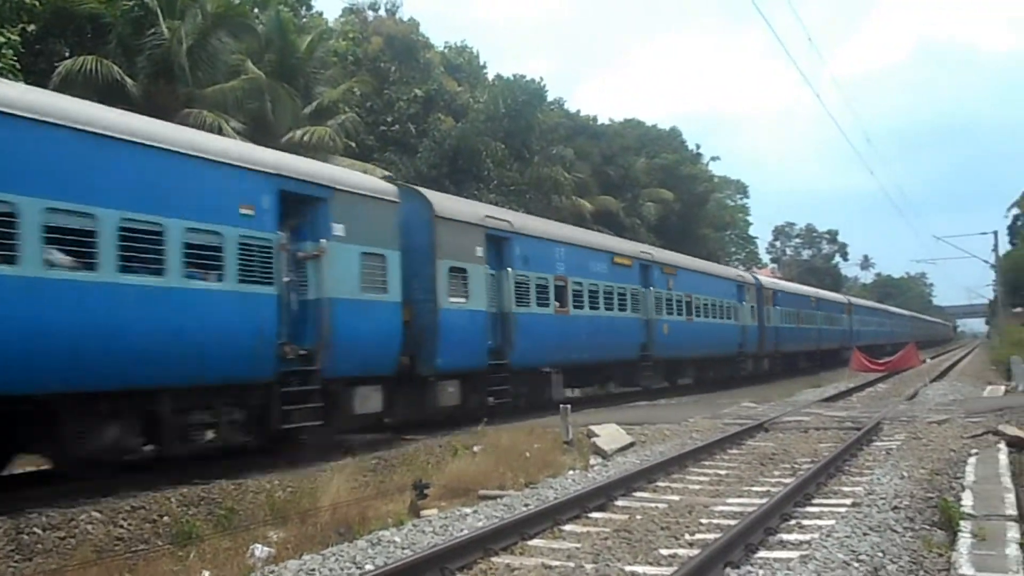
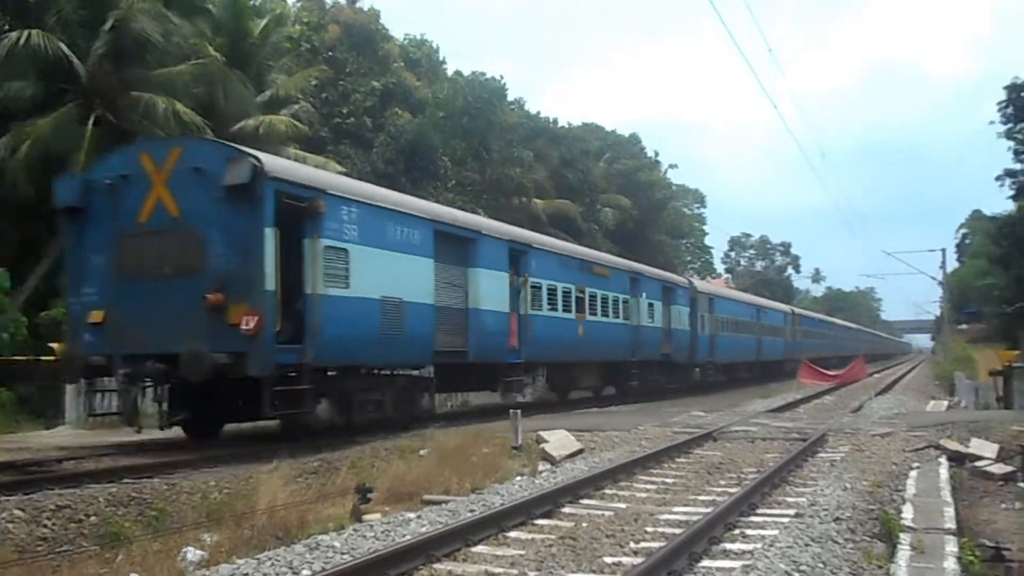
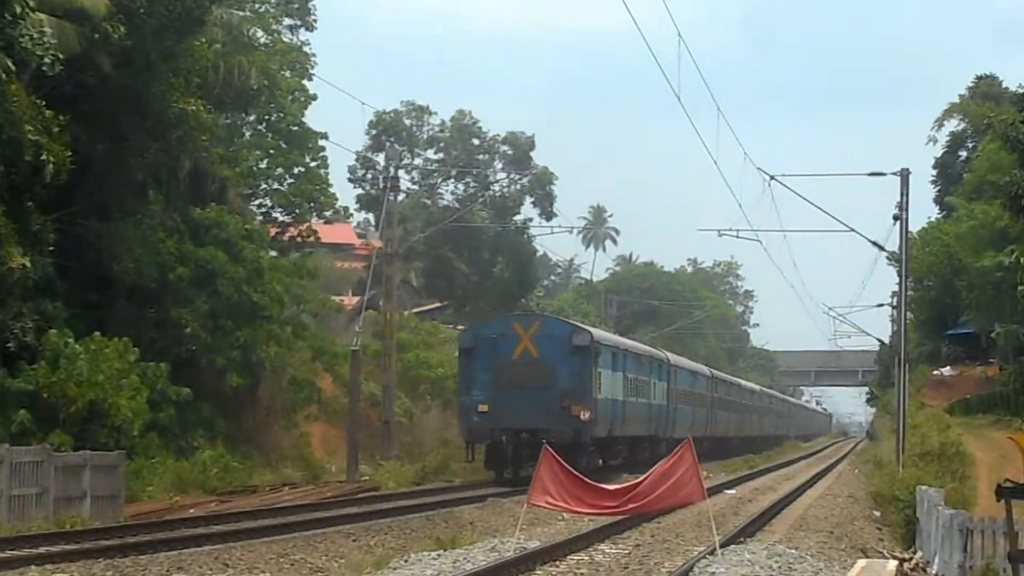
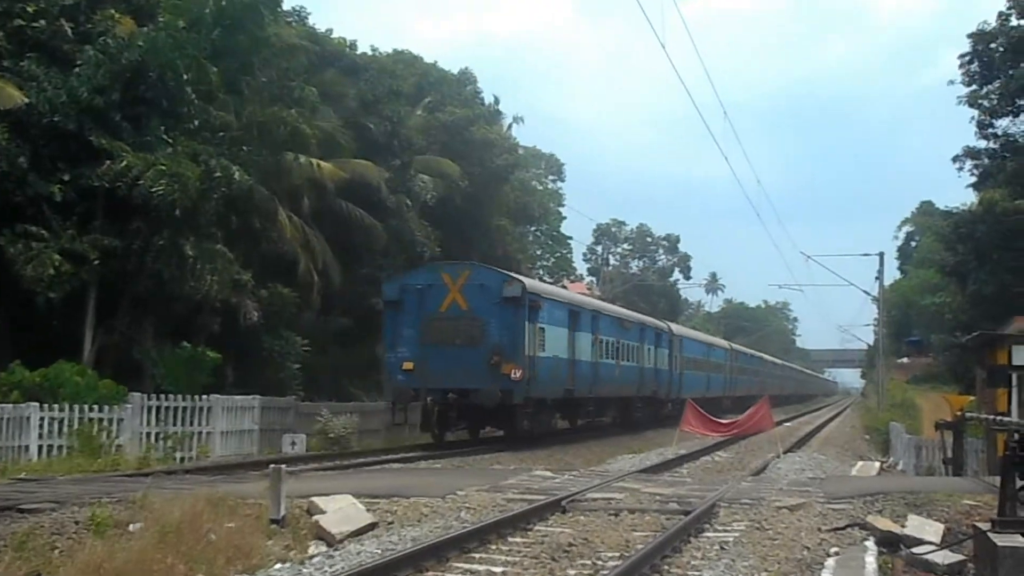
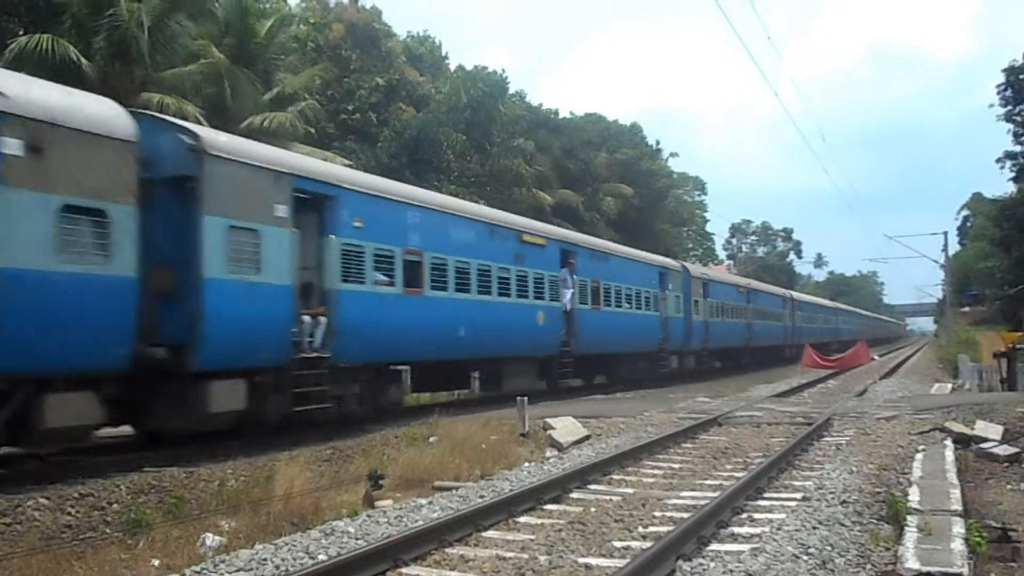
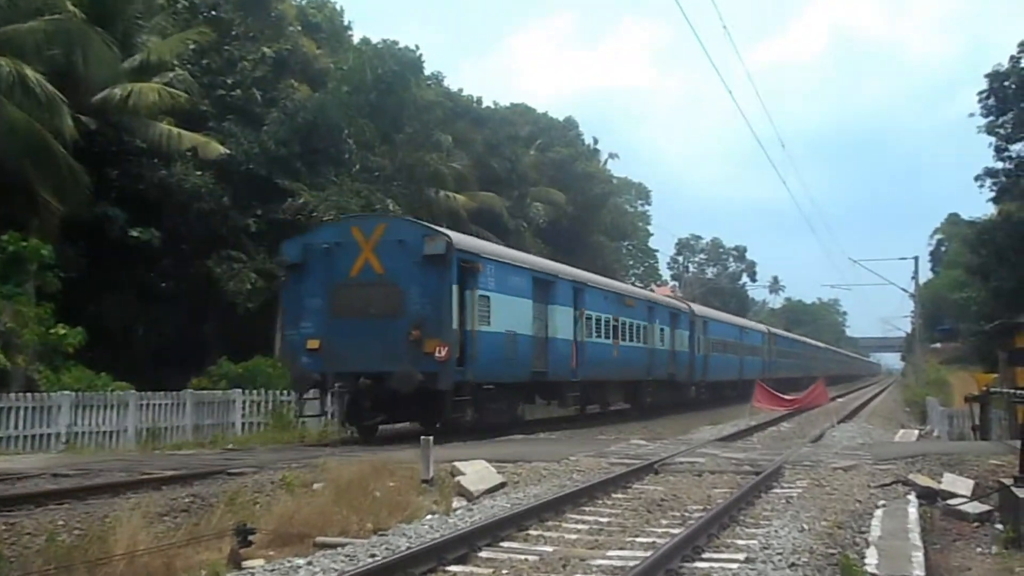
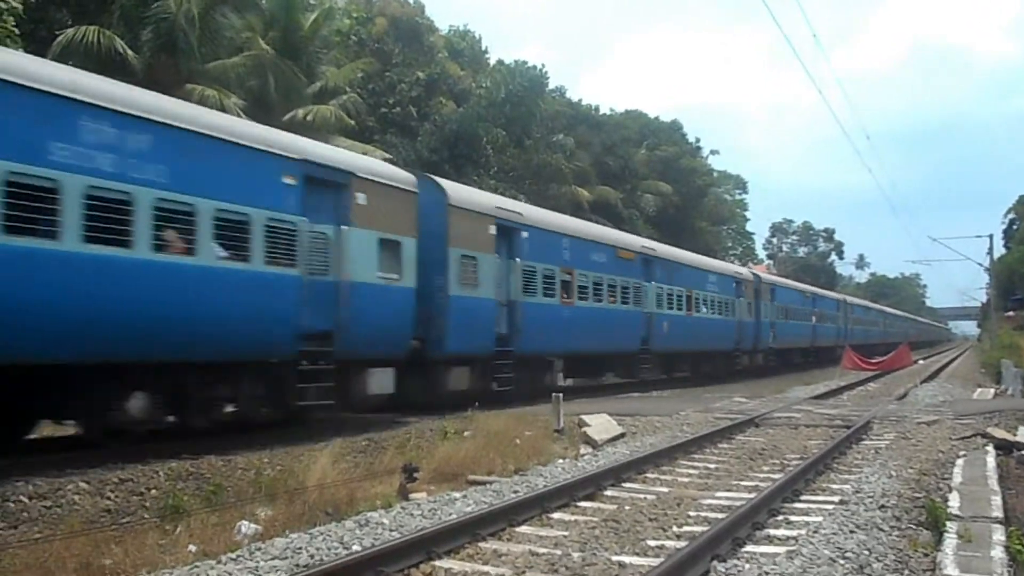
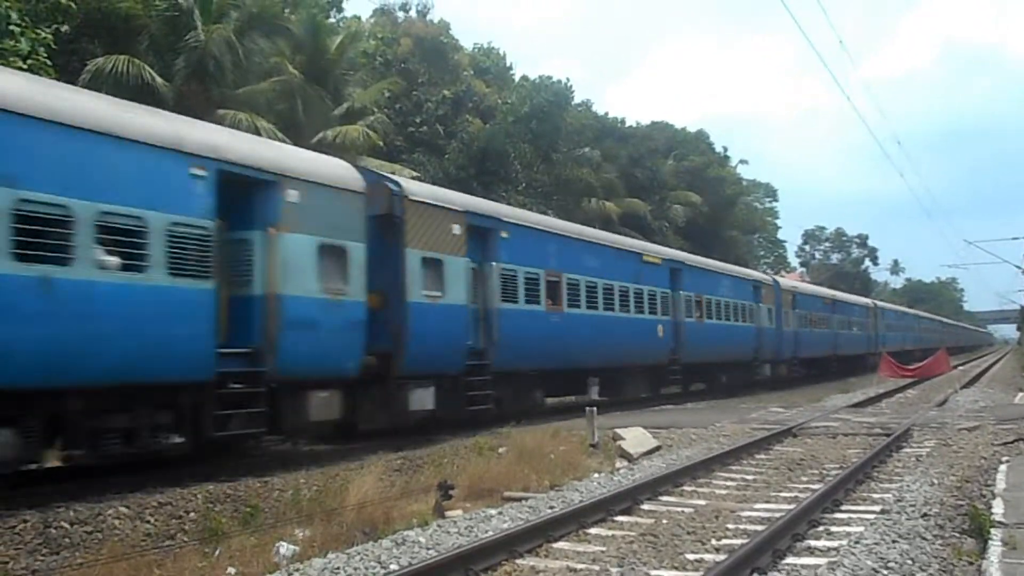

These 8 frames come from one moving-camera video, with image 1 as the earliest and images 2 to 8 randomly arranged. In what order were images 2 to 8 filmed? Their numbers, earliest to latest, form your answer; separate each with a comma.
5, 7, 8, 2, 6, 4, 3
